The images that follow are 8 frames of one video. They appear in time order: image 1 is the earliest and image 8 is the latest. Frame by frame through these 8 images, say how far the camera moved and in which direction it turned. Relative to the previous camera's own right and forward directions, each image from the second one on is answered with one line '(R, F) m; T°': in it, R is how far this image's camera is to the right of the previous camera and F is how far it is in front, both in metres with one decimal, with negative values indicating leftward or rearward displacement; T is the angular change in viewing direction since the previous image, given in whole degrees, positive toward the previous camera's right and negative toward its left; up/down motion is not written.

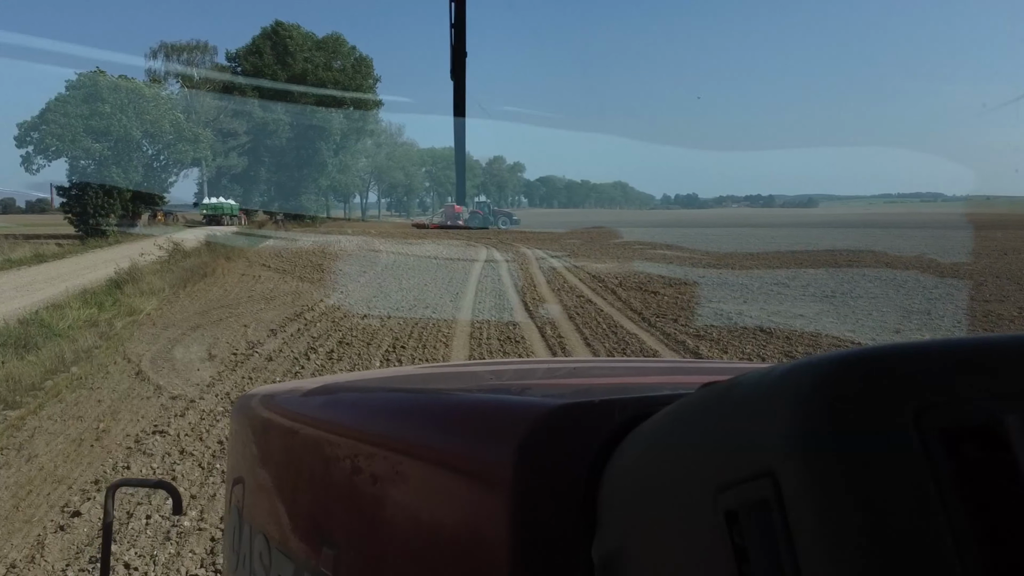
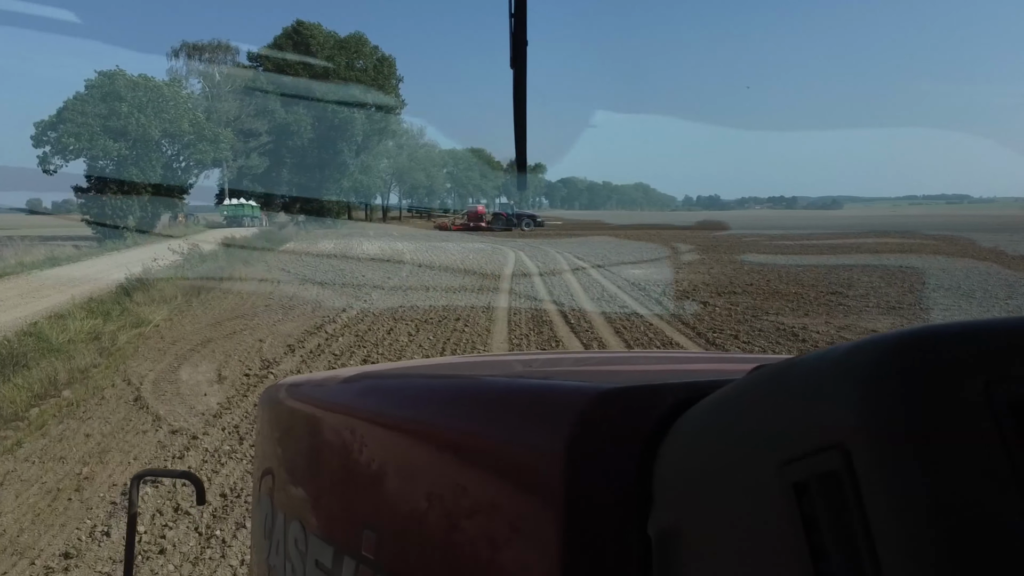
(-0.1, +0.3) m; -1°
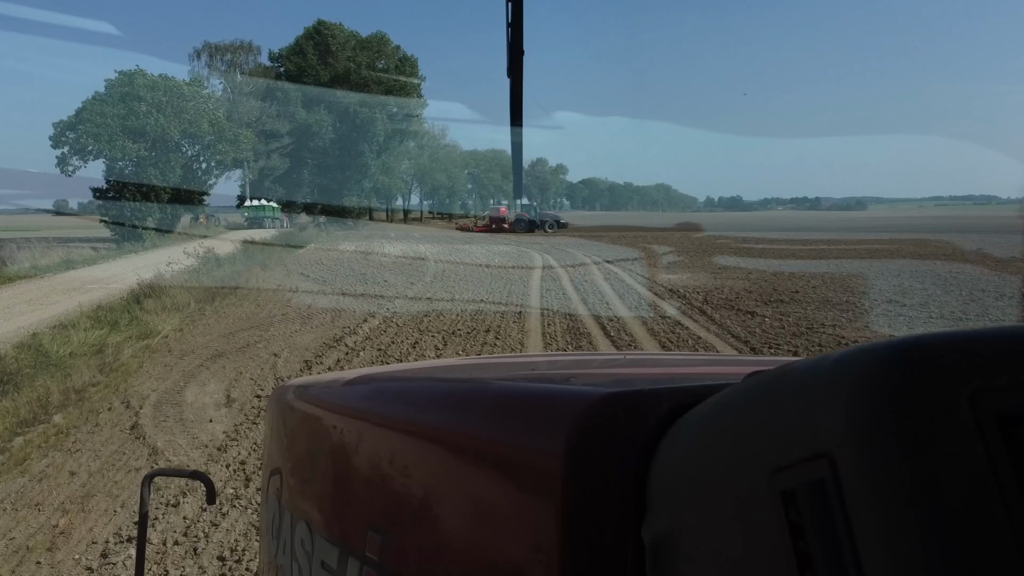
(+0.1, 0.0) m; -1°
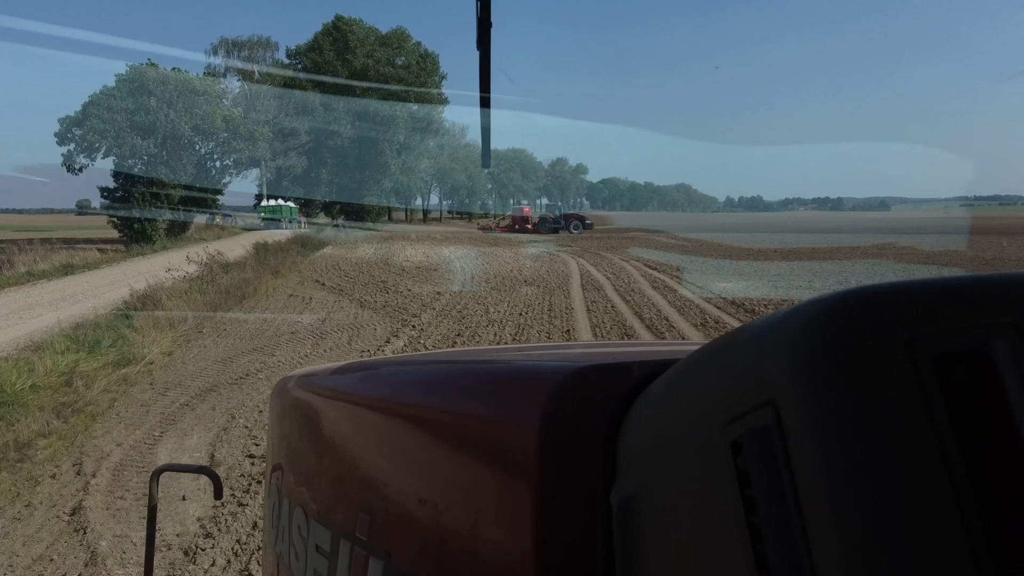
(+0.1, 0.0) m; -1°
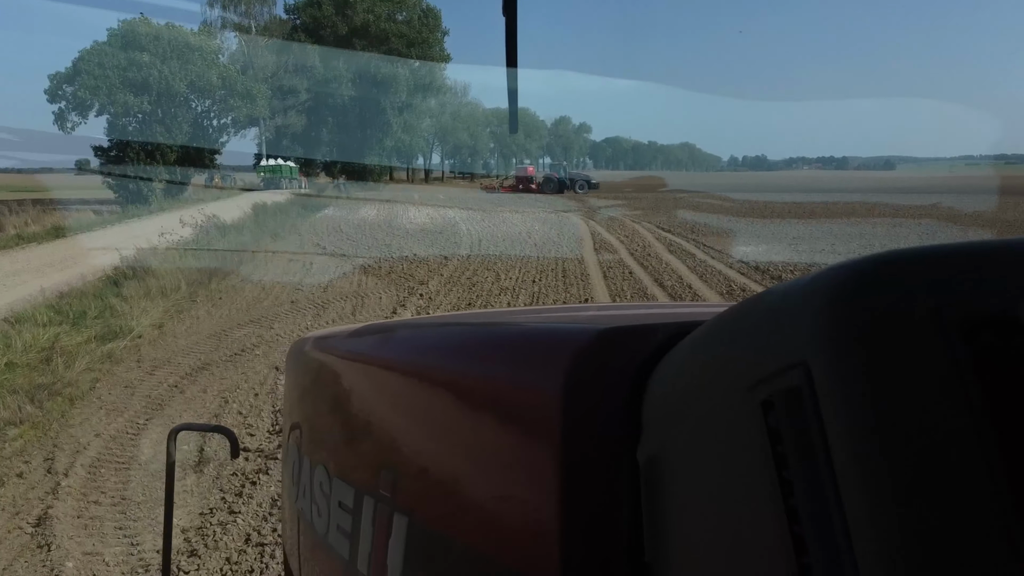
(-0.1, +0.3) m; 0°
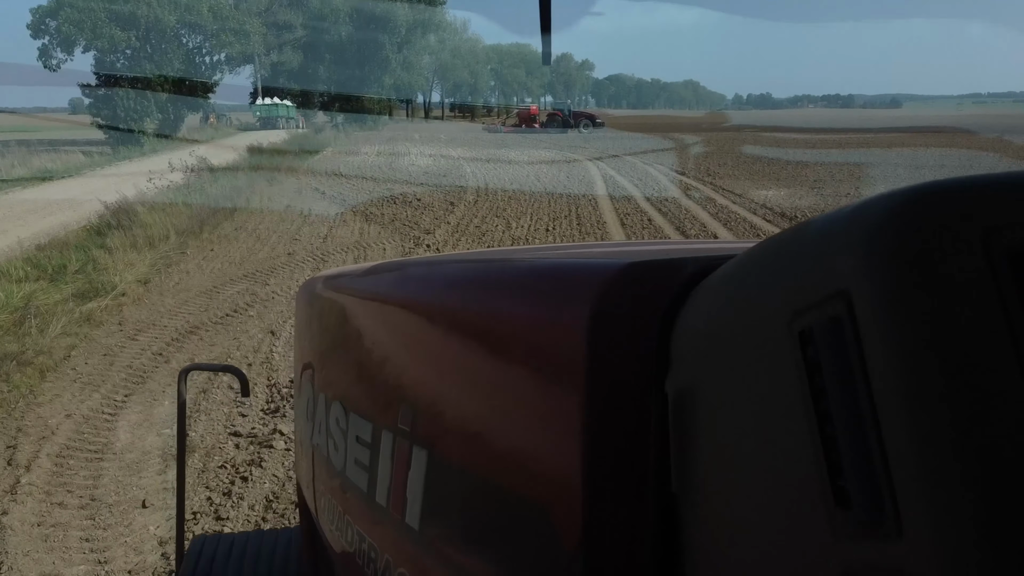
(-0.1, +0.3) m; 0°
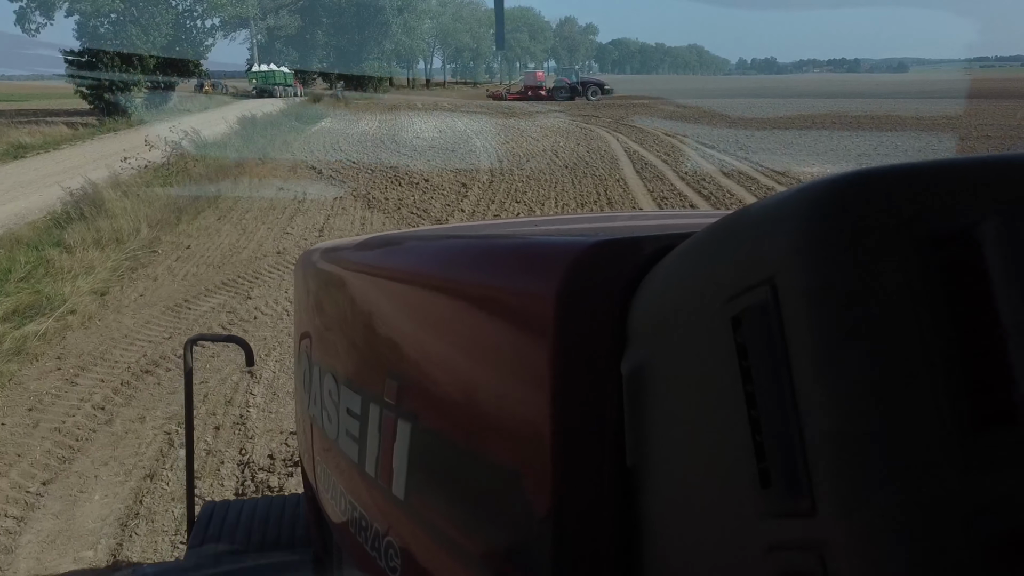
(-0.1, +0.6) m; 0°
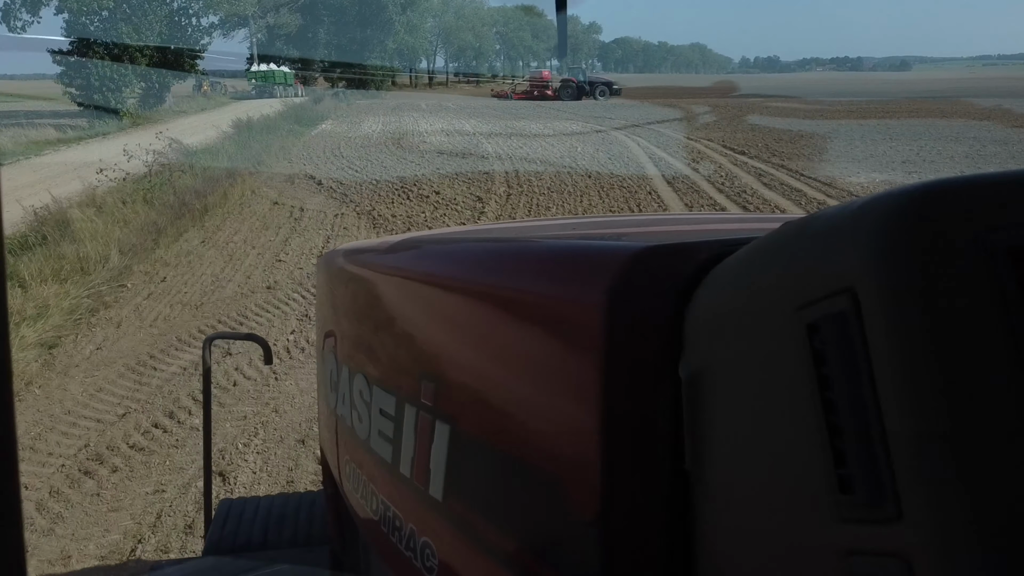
(-0.1, +0.5) m; 0°
